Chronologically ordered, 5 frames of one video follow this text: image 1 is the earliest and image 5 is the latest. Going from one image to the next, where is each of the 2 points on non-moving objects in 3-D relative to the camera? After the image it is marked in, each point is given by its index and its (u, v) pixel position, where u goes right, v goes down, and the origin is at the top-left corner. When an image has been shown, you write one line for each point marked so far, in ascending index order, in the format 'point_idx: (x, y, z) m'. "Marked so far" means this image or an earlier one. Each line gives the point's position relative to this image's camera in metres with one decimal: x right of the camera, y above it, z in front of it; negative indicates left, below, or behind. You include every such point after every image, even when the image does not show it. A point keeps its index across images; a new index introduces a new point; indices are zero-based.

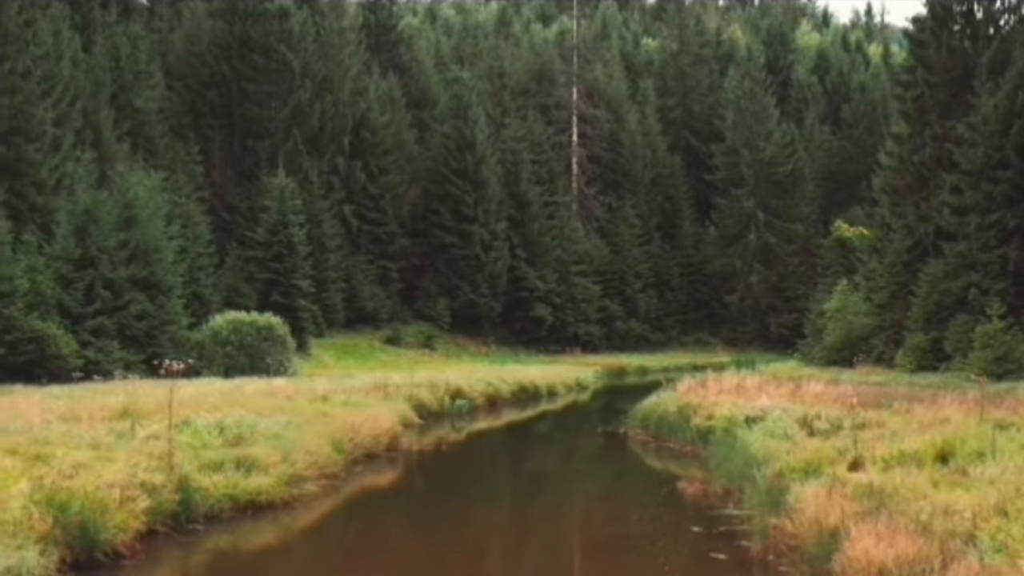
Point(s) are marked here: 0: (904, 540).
0: (+3.9, -2.5, +11.1) m
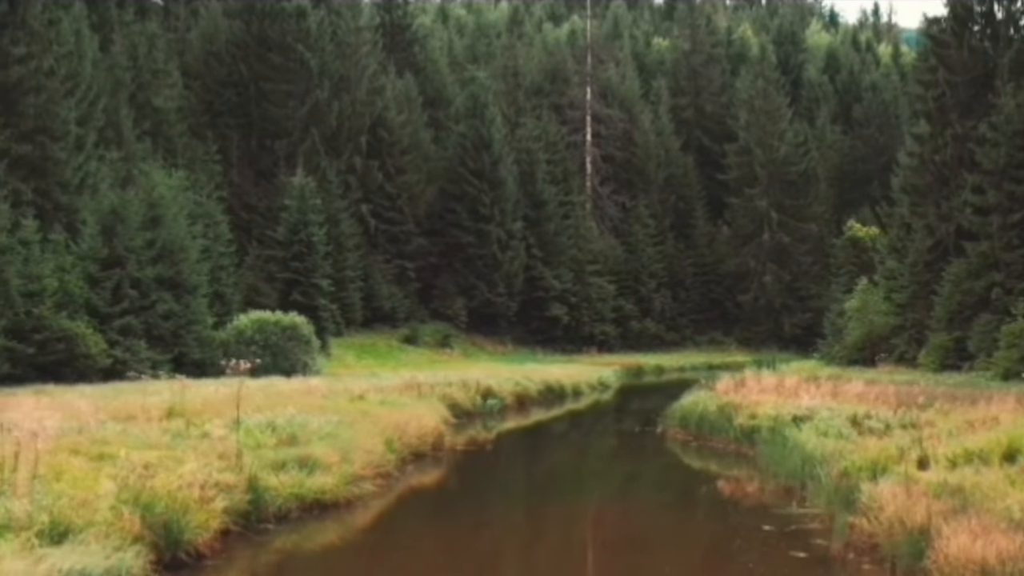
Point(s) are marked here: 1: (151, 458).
0: (+4.9, -2.5, +11.1) m
1: (-5.2, -2.5, +16.2) m
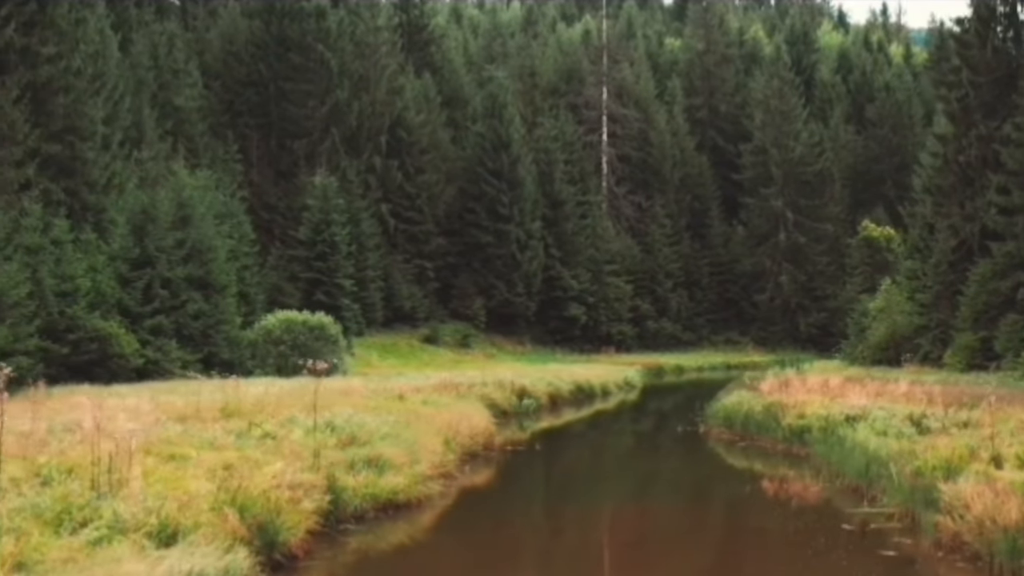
0: (+6.1, -2.5, +11.1) m
1: (-4.1, -2.5, +16.1) m
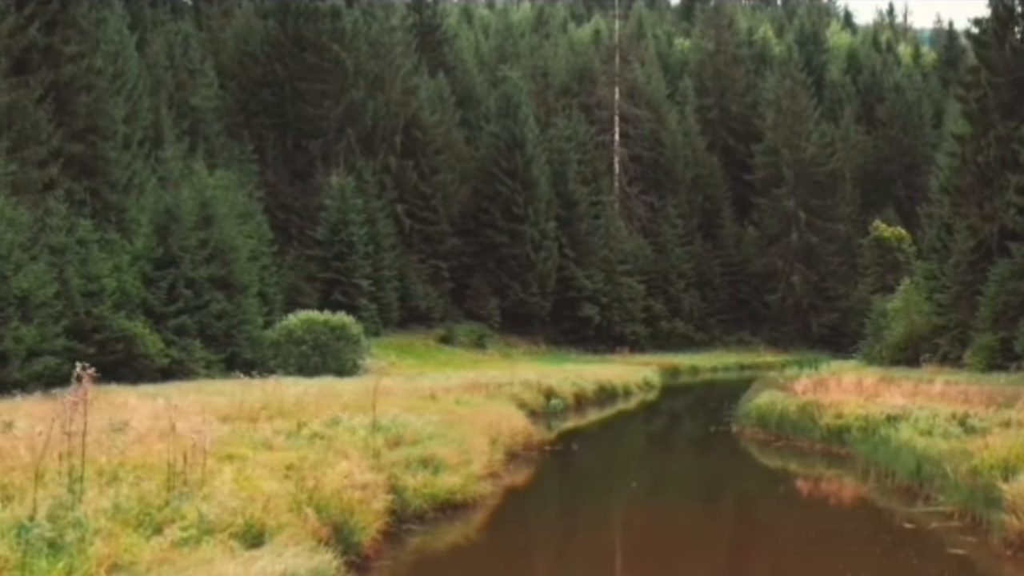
0: (+6.9, -2.5, +11.2) m
1: (-3.2, -2.5, +16.1) m
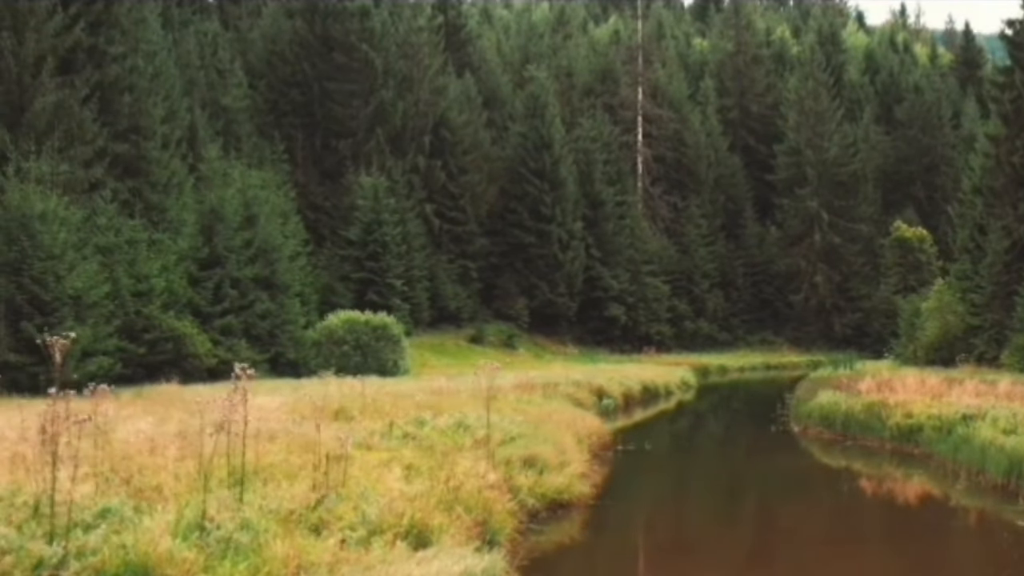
0: (+8.6, -2.5, +11.2) m
1: (-1.6, -2.5, +16.1) m
